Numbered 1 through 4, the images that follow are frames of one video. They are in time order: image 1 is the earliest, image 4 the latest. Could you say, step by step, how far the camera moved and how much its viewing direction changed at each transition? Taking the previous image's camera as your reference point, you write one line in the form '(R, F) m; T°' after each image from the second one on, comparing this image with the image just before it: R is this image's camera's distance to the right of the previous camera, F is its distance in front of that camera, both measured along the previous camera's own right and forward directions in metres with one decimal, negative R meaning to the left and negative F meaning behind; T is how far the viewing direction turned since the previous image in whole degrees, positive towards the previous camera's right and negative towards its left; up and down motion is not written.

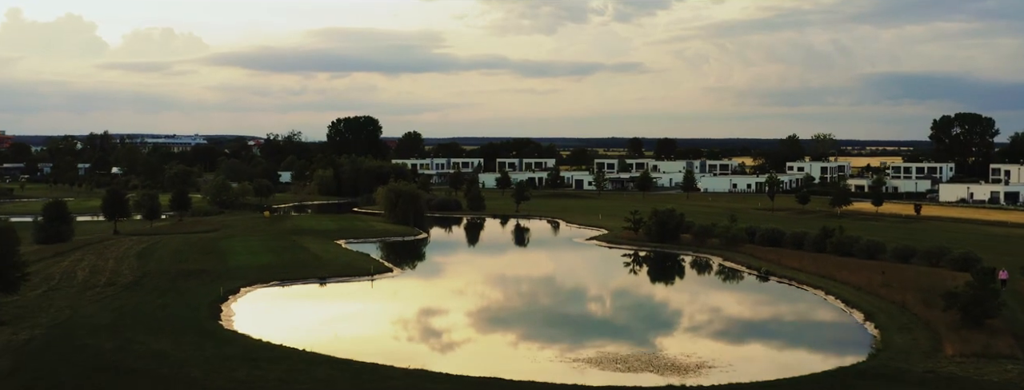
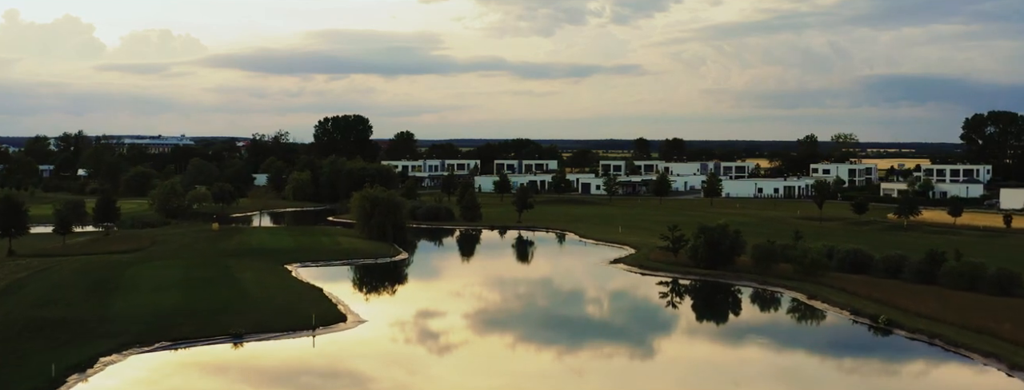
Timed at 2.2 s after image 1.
(-0.4, +17.5) m; 0°
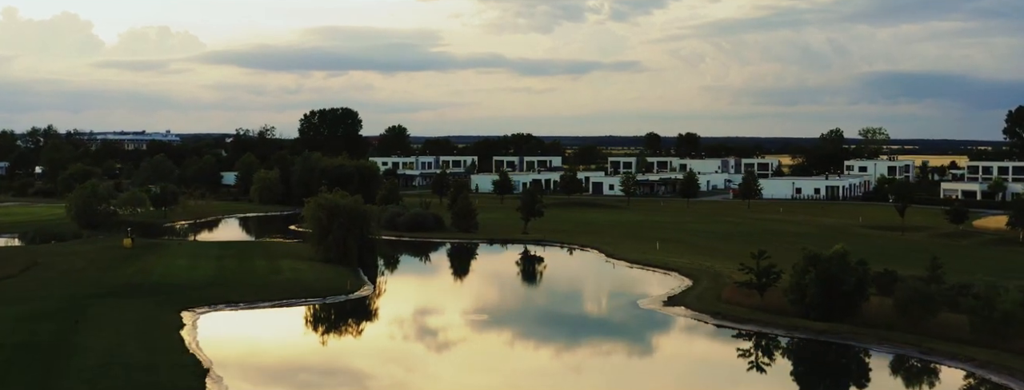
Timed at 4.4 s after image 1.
(-0.5, +19.3) m; 0°
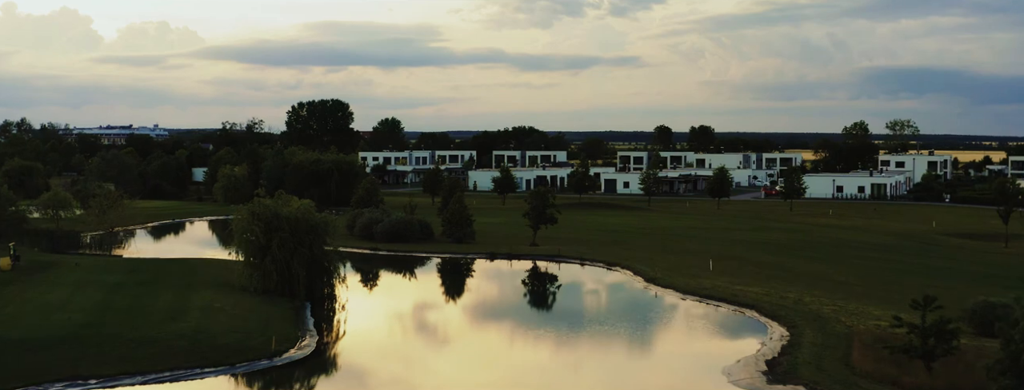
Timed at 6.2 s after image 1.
(-0.4, +15.5) m; 0°
